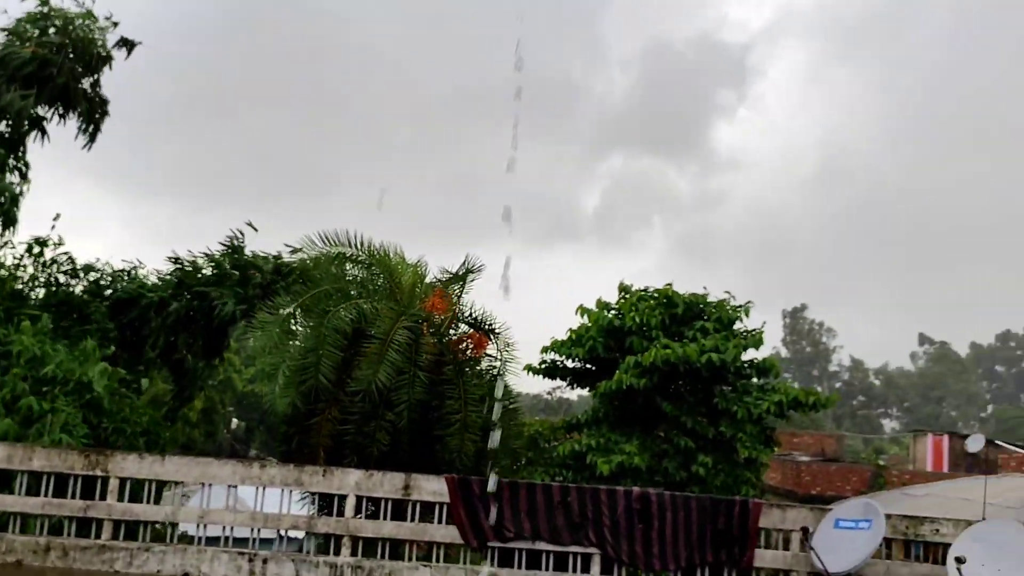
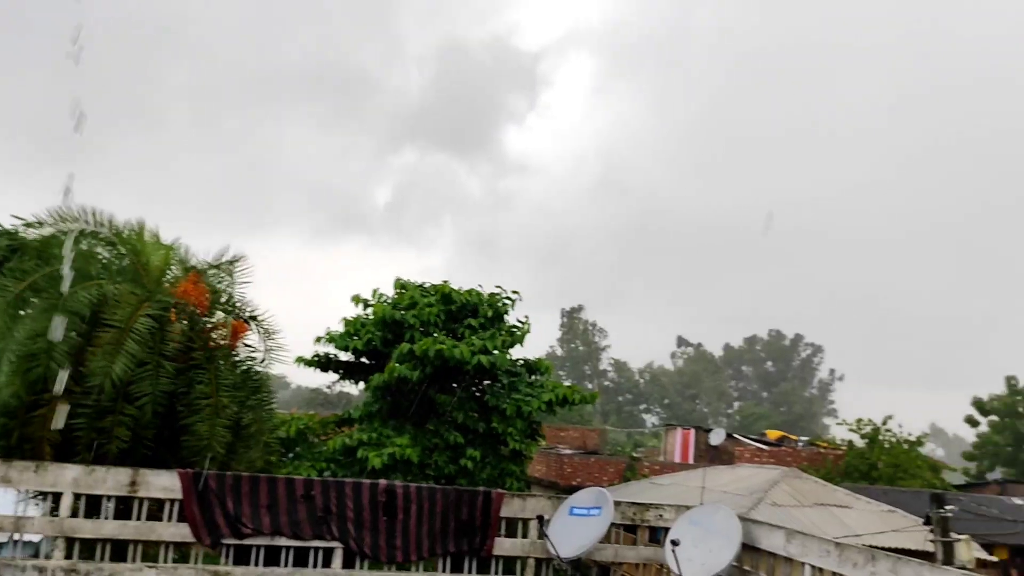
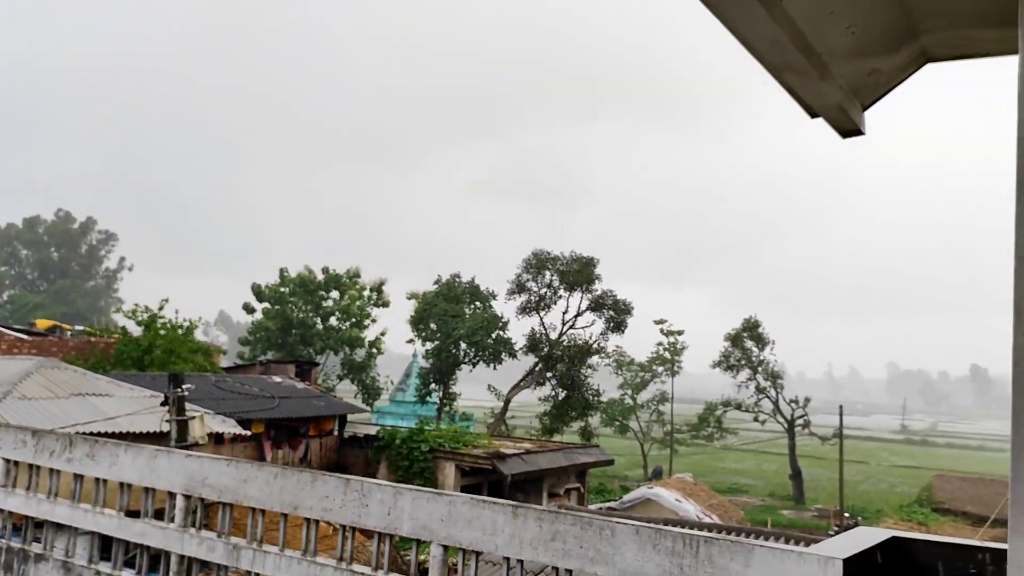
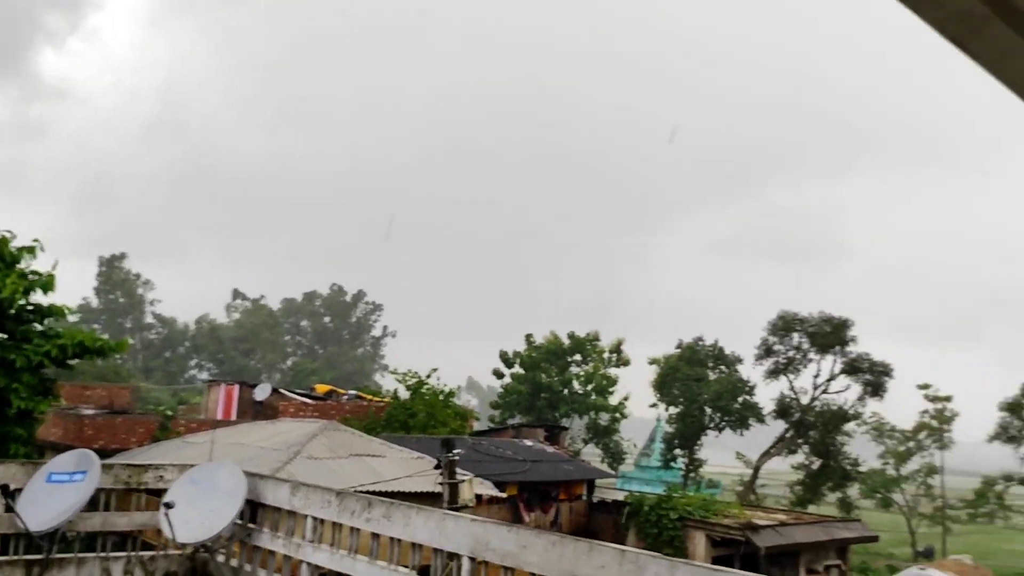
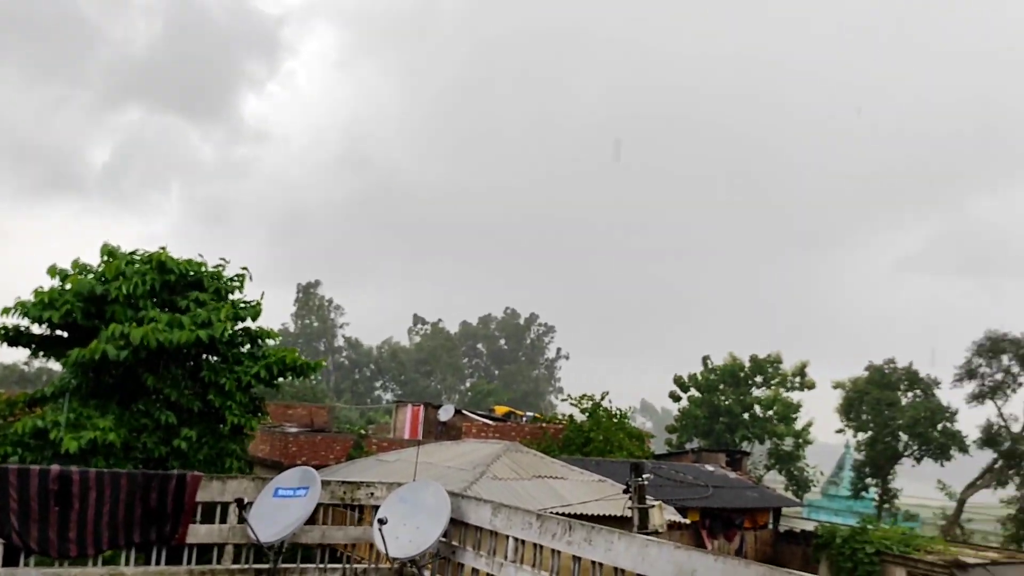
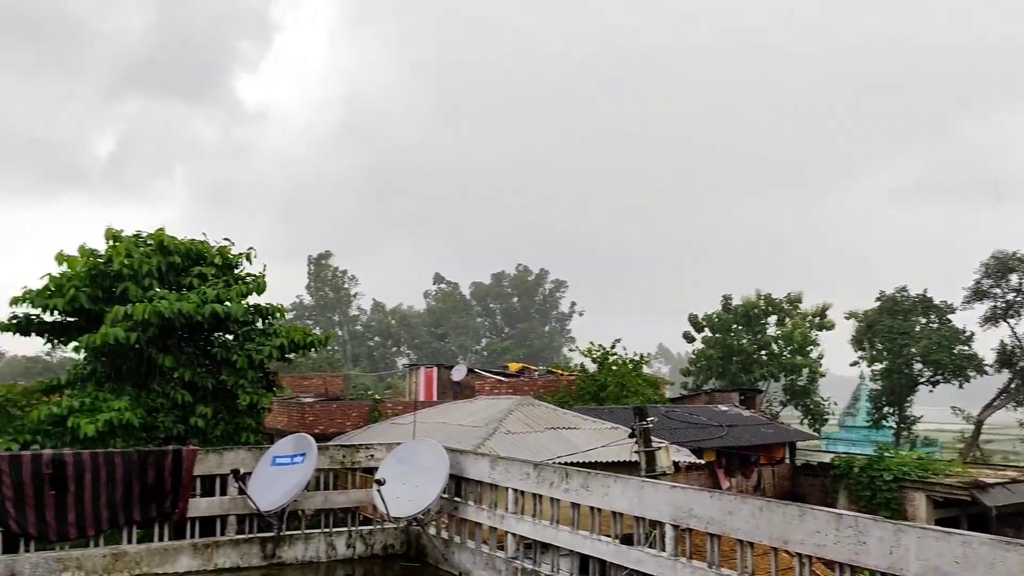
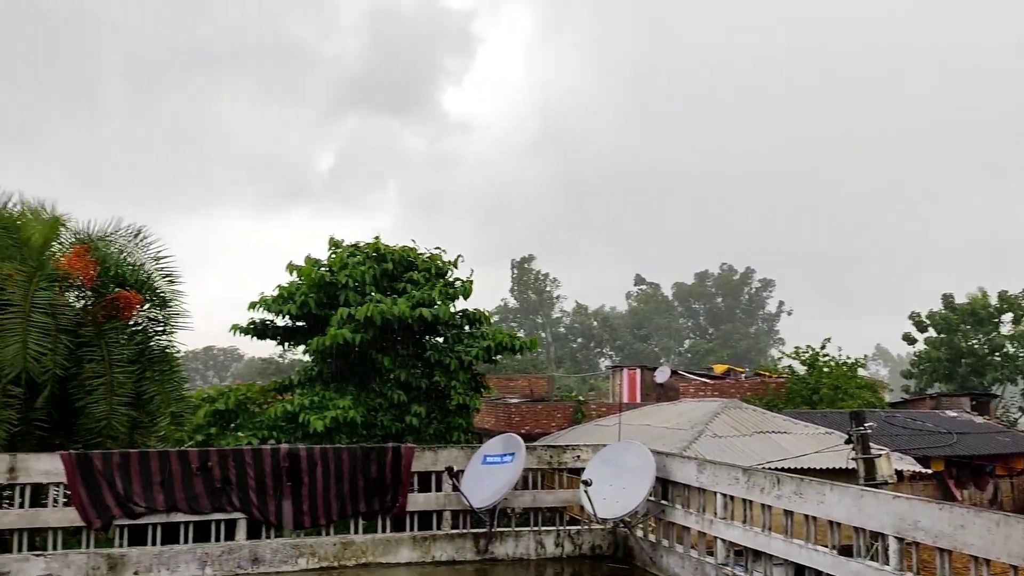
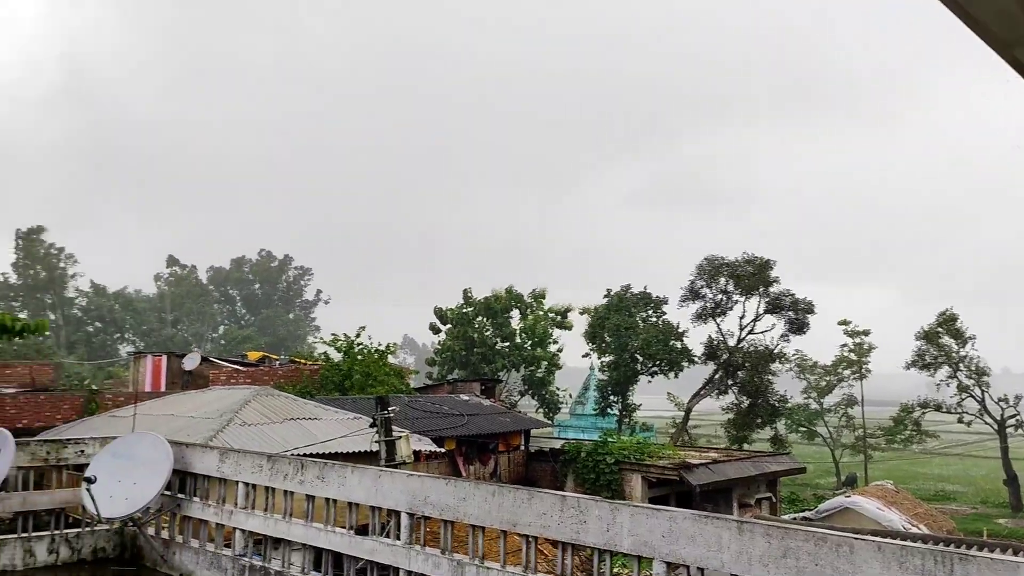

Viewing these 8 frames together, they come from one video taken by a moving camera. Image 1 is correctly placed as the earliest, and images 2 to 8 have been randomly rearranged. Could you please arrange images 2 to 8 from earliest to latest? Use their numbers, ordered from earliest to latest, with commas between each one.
2, 5, 4, 3, 8, 6, 7
